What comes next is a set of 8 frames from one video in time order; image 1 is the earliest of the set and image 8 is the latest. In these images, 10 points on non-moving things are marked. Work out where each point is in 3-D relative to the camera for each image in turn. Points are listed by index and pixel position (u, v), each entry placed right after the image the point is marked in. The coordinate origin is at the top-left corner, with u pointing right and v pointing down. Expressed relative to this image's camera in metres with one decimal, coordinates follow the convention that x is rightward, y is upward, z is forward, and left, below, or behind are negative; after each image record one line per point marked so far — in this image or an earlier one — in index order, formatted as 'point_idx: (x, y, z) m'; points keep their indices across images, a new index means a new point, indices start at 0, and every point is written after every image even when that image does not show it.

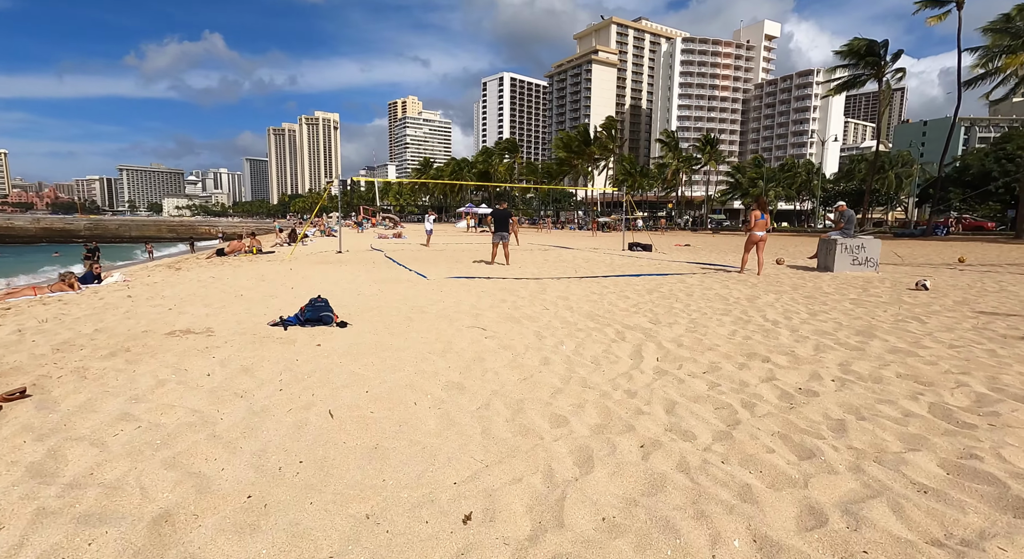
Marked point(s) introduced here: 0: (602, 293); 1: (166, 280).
0: (+1.2, -0.2, +7.0) m
1: (-5.9, 0.0, +9.2) m
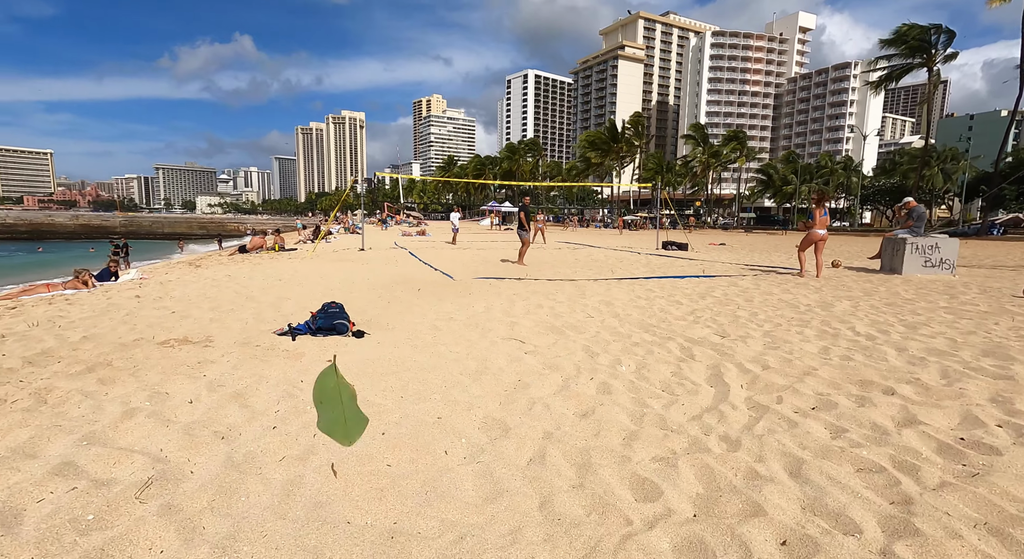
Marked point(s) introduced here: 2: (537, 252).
0: (+1.6, -0.2, +6.3) m
1: (-5.4, 0.0, +8.8) m
2: (+0.7, +0.7, +14.2) m
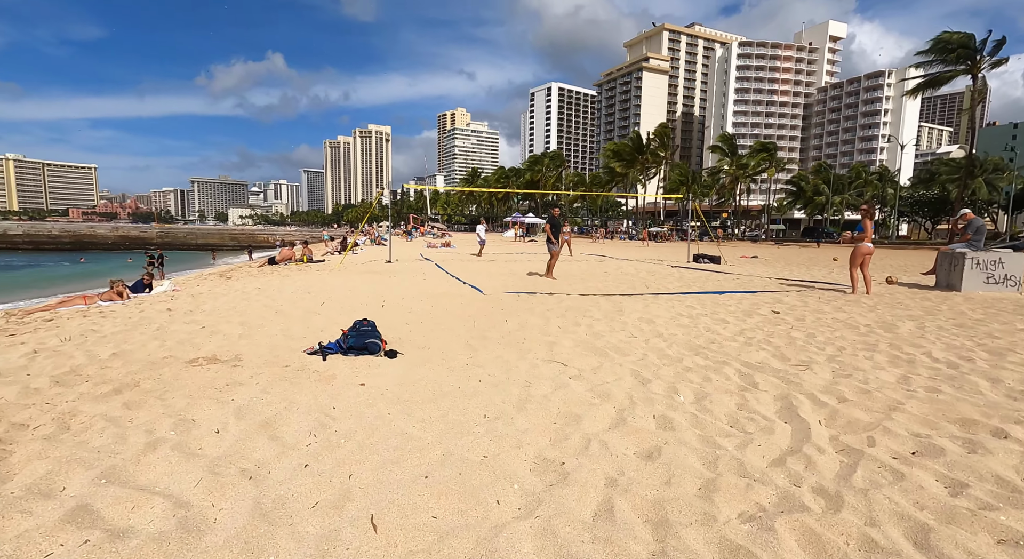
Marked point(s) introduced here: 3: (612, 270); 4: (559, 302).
0: (+2.0, -0.4, +6.0) m
1: (-4.9, -0.2, +8.8) m
2: (+1.4, +0.4, +14.0) m
3: (+2.4, +0.2, +12.9) m
4: (+0.6, -0.3, +6.9) m
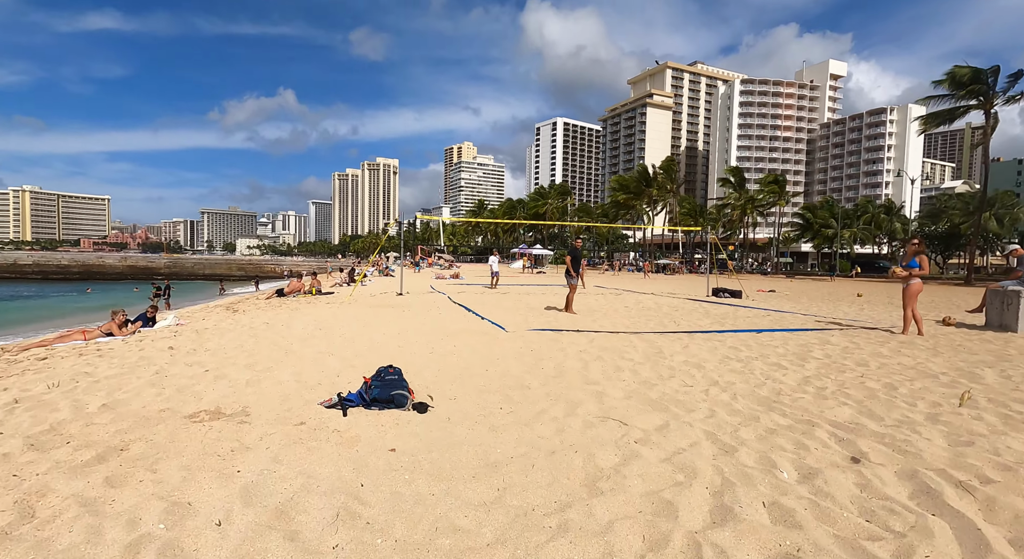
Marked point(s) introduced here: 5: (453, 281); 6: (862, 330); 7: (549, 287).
0: (+2.4, -0.8, +5.4) m
1: (-4.5, -0.7, +8.3) m
2: (+1.8, -0.5, +13.5) m
3: (+2.8, -0.6, +12.4) m
4: (+0.9, -0.7, +6.4) m
5: (-2.1, -0.1, +19.7) m
6: (+5.2, -0.8, +8.0) m
7: (+1.2, -0.3, +17.3) m
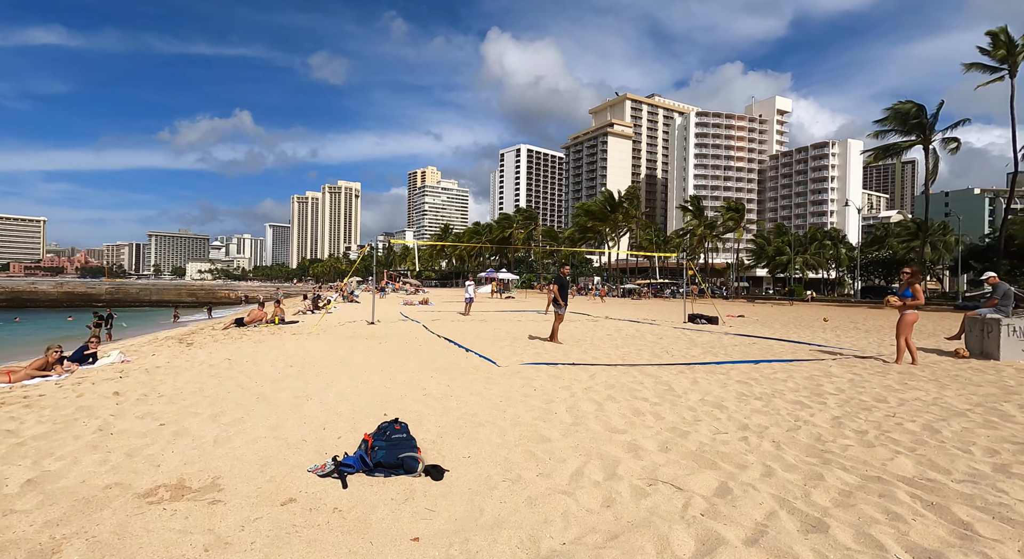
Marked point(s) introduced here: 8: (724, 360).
0: (+2.4, -1.1, +5.1) m
1: (-4.7, -1.1, +7.5) m
2: (+1.3, -1.1, +13.1) m
3: (+2.3, -1.2, +12.0) m
4: (+0.9, -1.1, +5.9) m
5: (-3.1, -1.0, +19.0) m
6: (+5.0, -1.2, +7.9) m
7: (+0.3, -1.1, +16.8) m
8: (+3.1, -1.2, +7.9) m
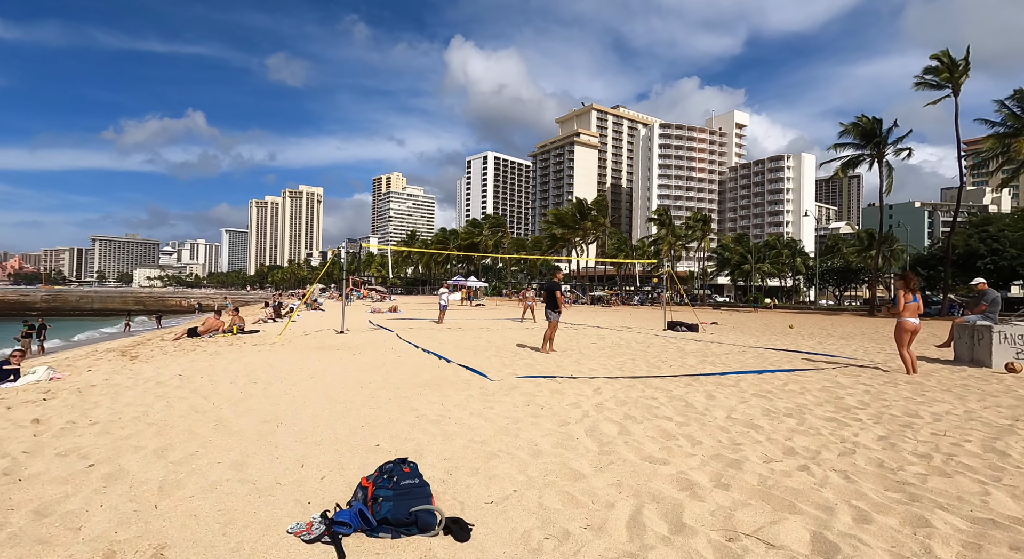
0: (+2.4, -1.1, +4.6) m
1: (-4.8, -1.2, +6.5) m
2: (+0.8, -1.3, +12.5) m
3: (+1.9, -1.3, +11.6) m
4: (+0.9, -1.1, +5.3) m
5: (-4.0, -1.2, +18.1) m
6: (+4.9, -1.3, +7.6) m
7: (-0.4, -1.3, +16.2) m
8: (+3.0, -1.3, +7.5) m
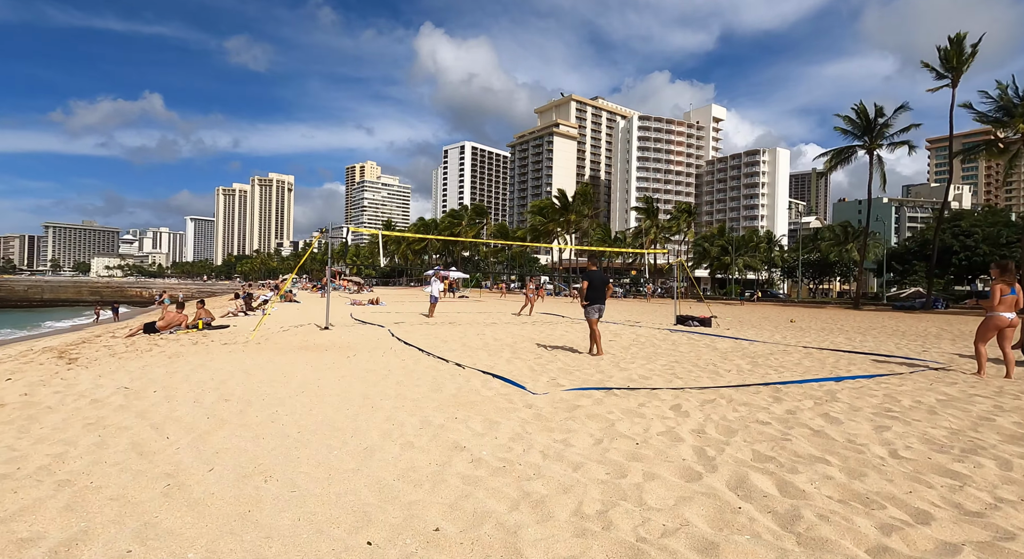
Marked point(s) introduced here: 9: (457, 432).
0: (+2.9, -1.1, +3.4) m
1: (-4.4, -1.1, +5.0) m
2: (+0.9, -1.1, +11.2) m
3: (+2.1, -1.1, +10.3) m
4: (+1.3, -1.0, +4.1) m
5: (-4.2, -0.9, +16.6) m
6: (+5.2, -1.2, +6.5) m
7: (-0.4, -1.0, +14.9) m
8: (+3.3, -1.2, +6.4) m
9: (-0.4, -1.0, +3.5) m
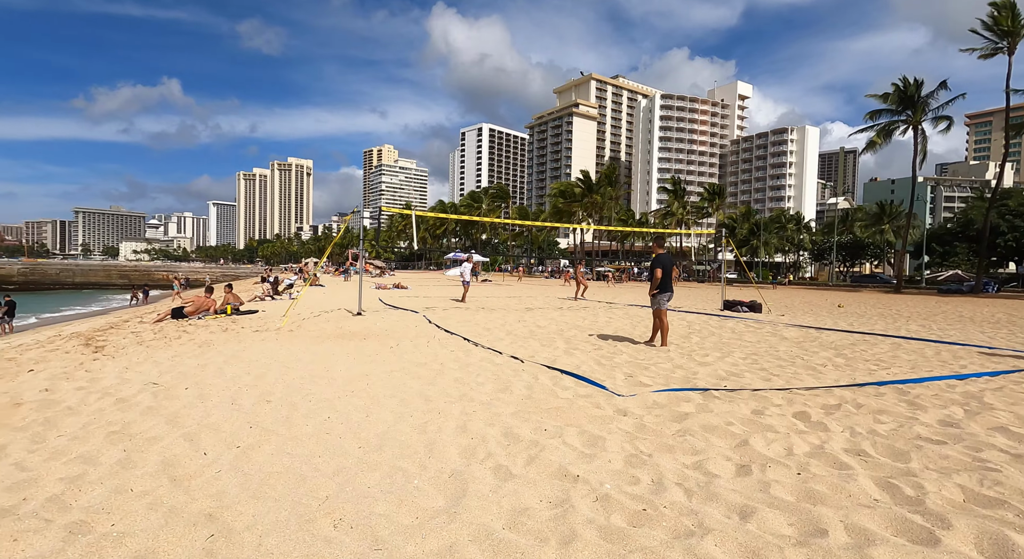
0: (+3.5, -1.0, +2.6) m
1: (-3.8, -0.9, +4.4) m
2: (+1.7, -0.7, +10.4) m
3: (+2.9, -0.8, +9.5) m
4: (+2.0, -0.9, +3.3) m
5: (-3.1, -0.4, +16.0) m
6: (+5.9, -1.0, +5.6) m
7: (+0.5, -0.6, +14.1) m
8: (+4.0, -1.0, +5.5) m
9: (+0.2, -0.9, +2.7) m
